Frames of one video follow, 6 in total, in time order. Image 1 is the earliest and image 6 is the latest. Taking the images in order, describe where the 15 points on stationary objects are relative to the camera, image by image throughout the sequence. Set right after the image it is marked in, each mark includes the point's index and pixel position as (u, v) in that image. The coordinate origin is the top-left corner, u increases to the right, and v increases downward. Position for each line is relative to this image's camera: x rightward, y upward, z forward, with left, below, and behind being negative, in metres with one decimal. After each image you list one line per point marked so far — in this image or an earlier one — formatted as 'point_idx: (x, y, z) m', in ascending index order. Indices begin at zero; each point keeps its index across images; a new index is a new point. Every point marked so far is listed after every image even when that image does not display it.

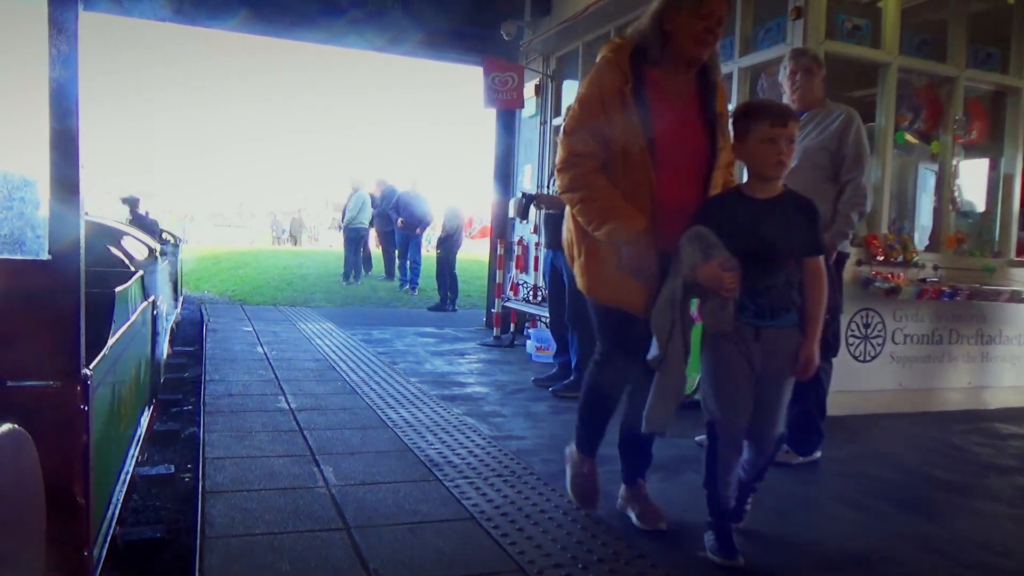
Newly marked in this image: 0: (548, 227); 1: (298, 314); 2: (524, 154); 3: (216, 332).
0: (+0.4, +0.5, +6.0) m
1: (-3.6, -0.4, +11.2) m
2: (+0.2, +2.0, +9.9) m
3: (-4.2, -0.4, +9.7) m
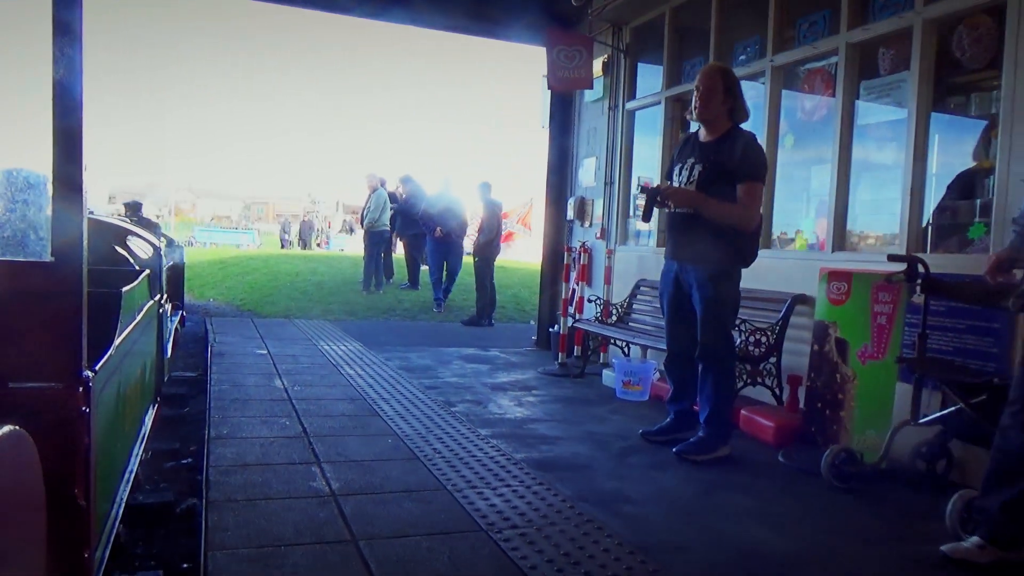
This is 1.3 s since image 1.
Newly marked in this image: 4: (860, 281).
0: (+1.1, +0.4, +4.5) m
1: (-2.8, -0.6, +9.8) m
2: (+0.9, +1.8, +8.4) m
3: (-3.4, -0.6, +8.2) m
4: (+2.3, 0.0, +4.4) m
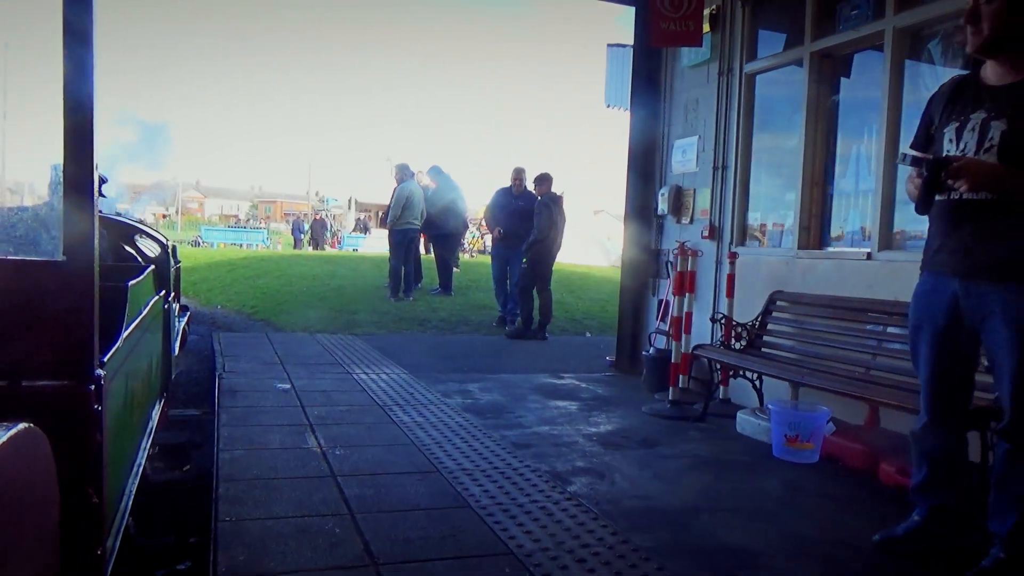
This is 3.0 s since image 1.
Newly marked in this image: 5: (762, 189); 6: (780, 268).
0: (+1.8, +0.2, +2.8) m
1: (-2.0, -0.7, +8.2) m
2: (+1.7, +1.7, +6.7) m
3: (-2.6, -0.7, +6.6) m
4: (+3.0, -0.1, +2.7) m
5: (+2.2, +0.9, +5.9) m
6: (+2.2, +0.2, +5.6) m
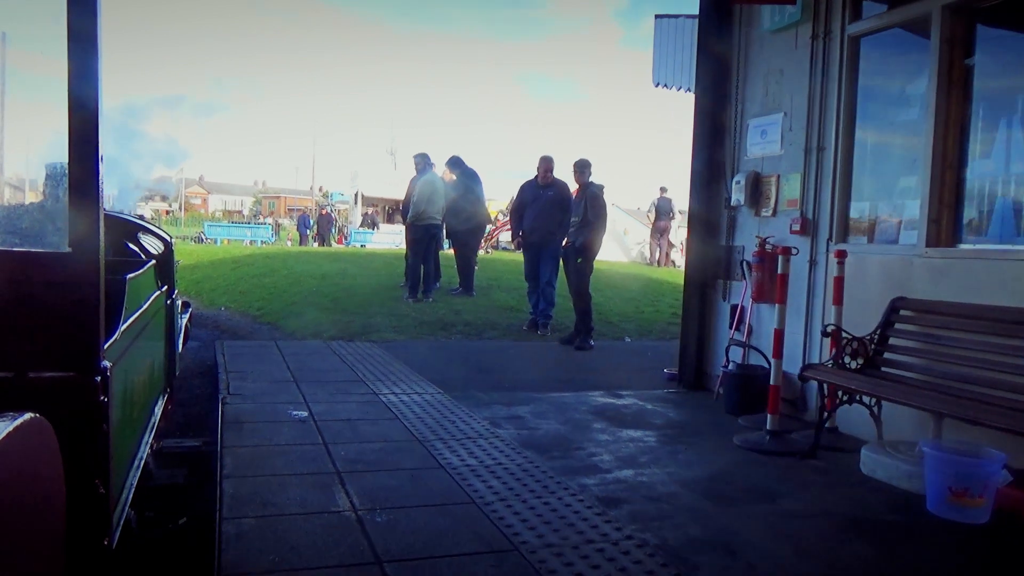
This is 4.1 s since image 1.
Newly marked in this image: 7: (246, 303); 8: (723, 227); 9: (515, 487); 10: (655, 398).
0: (+2.2, +0.2, +1.9) m
1: (-1.6, -0.7, +7.2) m
2: (+2.1, +1.6, +5.8) m
3: (-2.2, -0.8, +5.6) m
4: (+3.4, -0.1, +1.8) m
5: (+2.6, +0.8, +5.0) m
6: (+2.6, +0.1, +4.6) m
7: (-4.7, -0.3, +11.8) m
8: (+1.9, +0.6, +6.1) m
9: (0.0, -1.0, +3.5) m
10: (+1.2, -0.9, +5.8) m
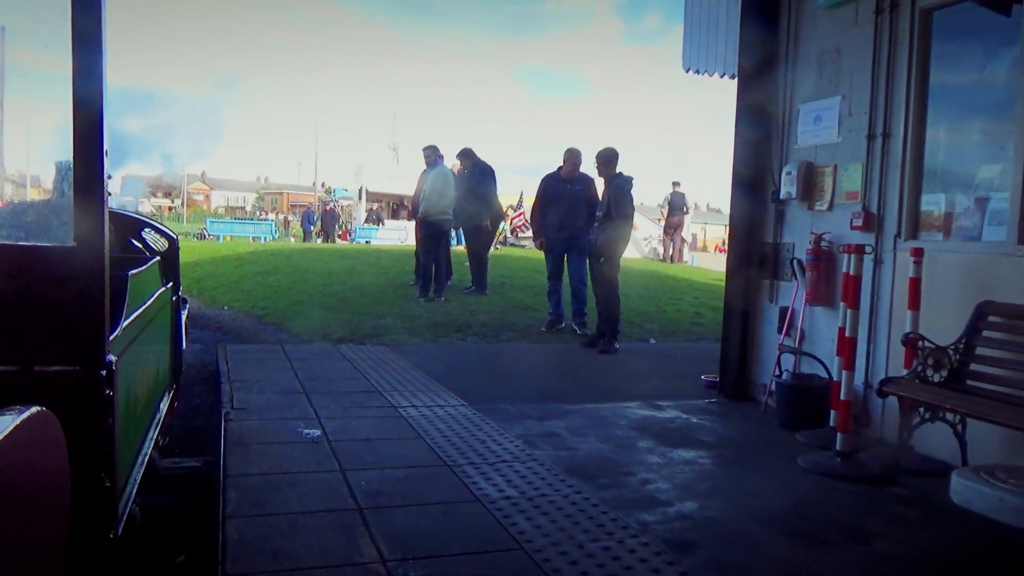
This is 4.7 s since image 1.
0: (+2.4, +0.1, +1.4) m
1: (-1.4, -0.7, +6.7) m
2: (+2.4, +1.6, +5.2) m
3: (-2.0, -0.8, +5.2) m
4: (+3.6, -0.2, +1.3) m
5: (+2.9, +0.8, +4.4) m
6: (+2.9, +0.1, +4.1) m
7: (-4.4, -0.2, +11.4) m
8: (+2.2, +0.5, +5.6) m
9: (+0.2, -1.1, +3.0) m
10: (+1.5, -1.0, +5.3) m
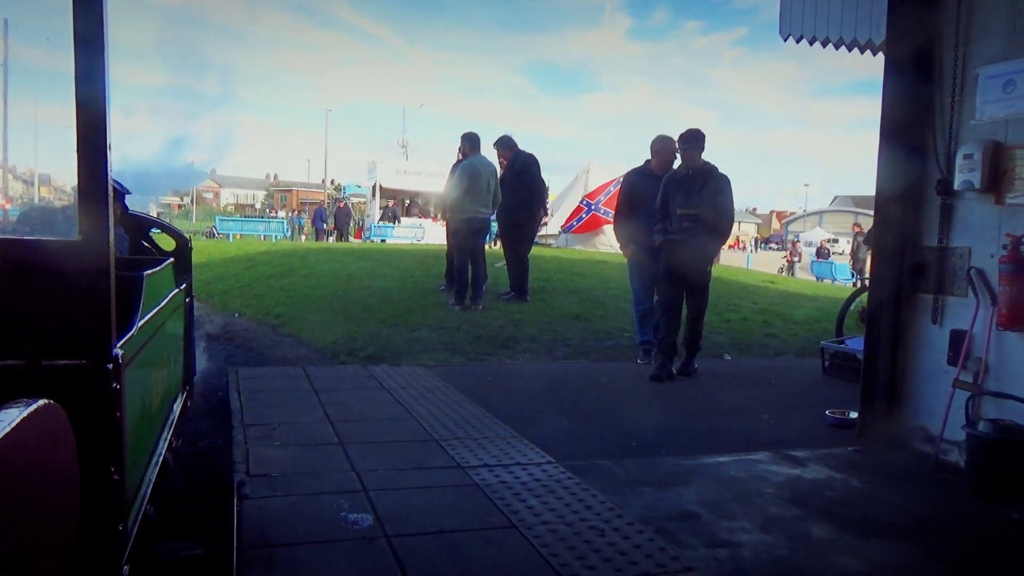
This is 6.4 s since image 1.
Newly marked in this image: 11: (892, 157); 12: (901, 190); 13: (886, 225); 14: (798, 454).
0: (+3.0, 0.0, +0.1) m
1: (-0.8, -0.9, +5.5) m
2: (+2.9, +1.5, +4.0) m
3: (-1.4, -0.9, +4.0) m
4: (+4.2, -0.3, 0.0) m
5: (+3.4, +0.7, +3.2) m
6: (+3.4, 0.0, +2.9) m
7: (-3.8, -0.3, +10.2) m
8: (+2.7, +0.4, +4.4) m
9: (+0.8, -1.2, +1.8) m
10: (+2.0, -1.1, +4.0) m
11: (+2.5, +0.8, +4.4) m
12: (+2.6, +0.6, +4.4) m
13: (+2.5, +0.4, +4.4) m
14: (+1.8, -1.0, +4.3) m
